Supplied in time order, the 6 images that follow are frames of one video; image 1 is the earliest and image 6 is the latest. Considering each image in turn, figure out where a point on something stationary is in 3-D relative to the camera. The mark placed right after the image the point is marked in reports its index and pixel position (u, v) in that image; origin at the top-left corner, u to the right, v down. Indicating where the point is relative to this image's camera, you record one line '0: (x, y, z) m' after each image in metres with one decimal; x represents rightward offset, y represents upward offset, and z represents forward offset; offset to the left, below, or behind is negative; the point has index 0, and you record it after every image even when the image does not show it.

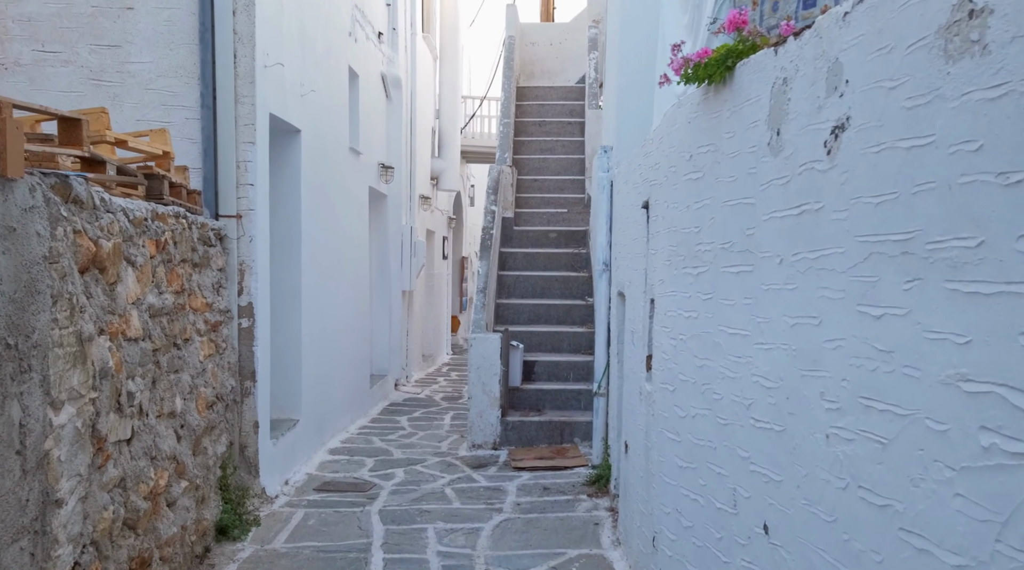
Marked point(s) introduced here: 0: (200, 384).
0: (-1.7, -0.6, +4.6) m
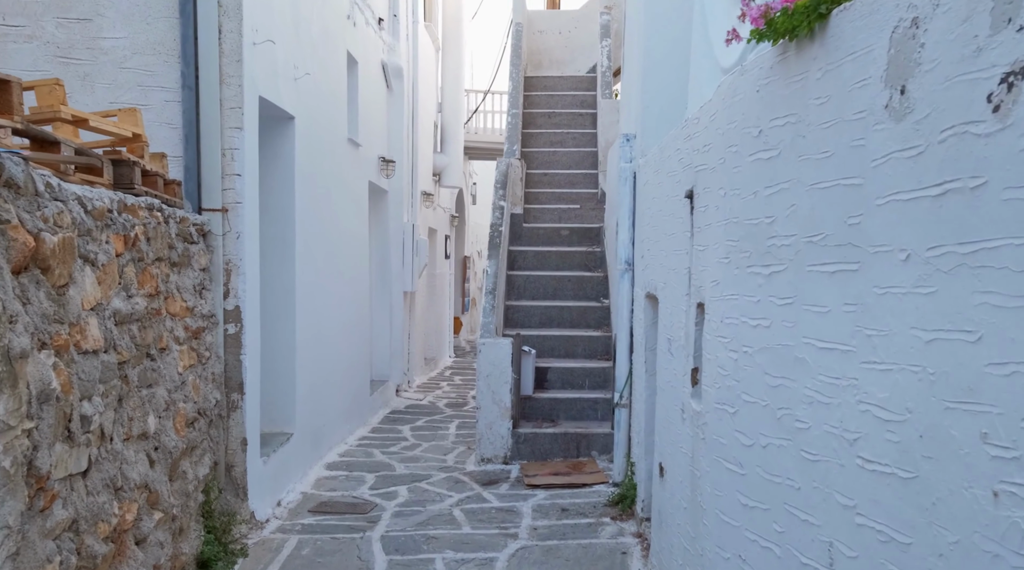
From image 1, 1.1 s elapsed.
0: (-1.6, -0.6, +4.1) m
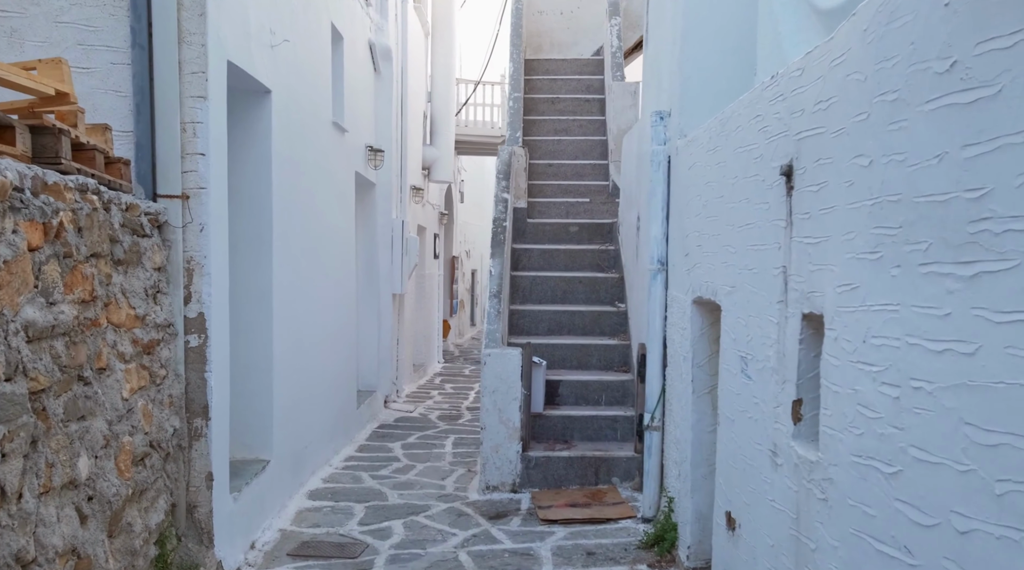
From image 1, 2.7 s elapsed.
0: (-1.5, -0.6, +3.2) m
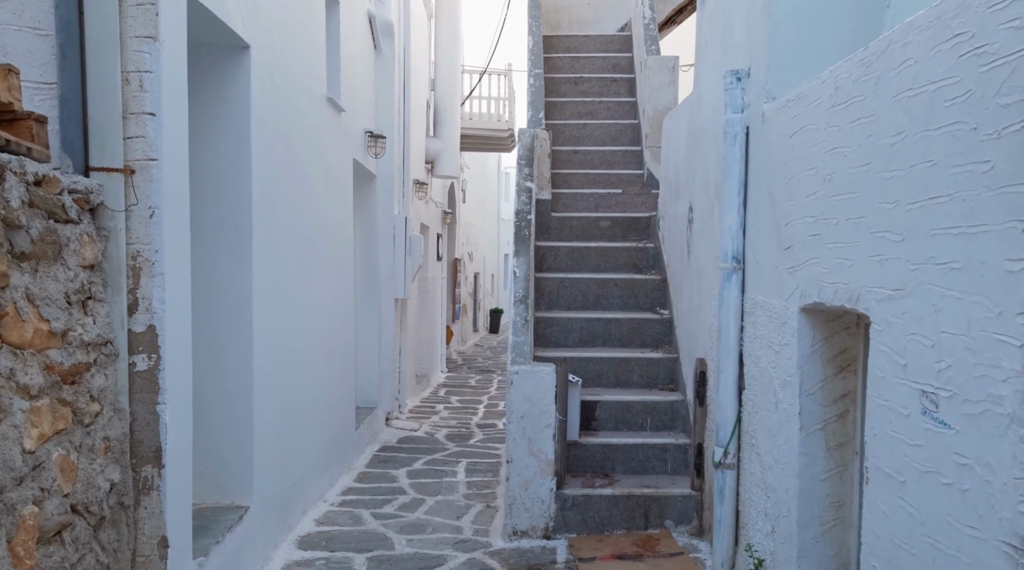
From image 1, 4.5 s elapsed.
0: (-1.3, -0.6, +2.3) m
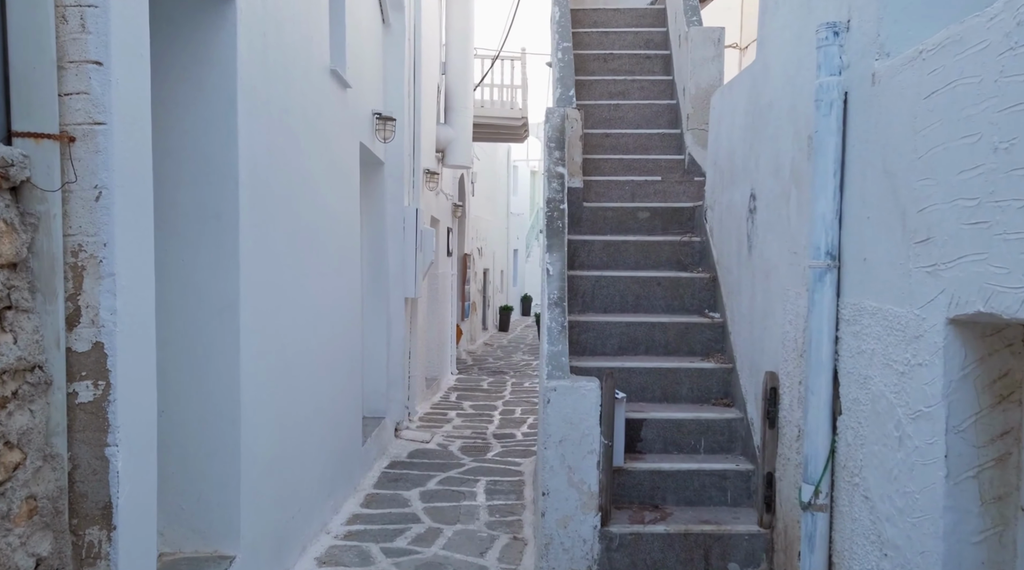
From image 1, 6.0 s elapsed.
0: (-1.2, -0.6, +1.5) m
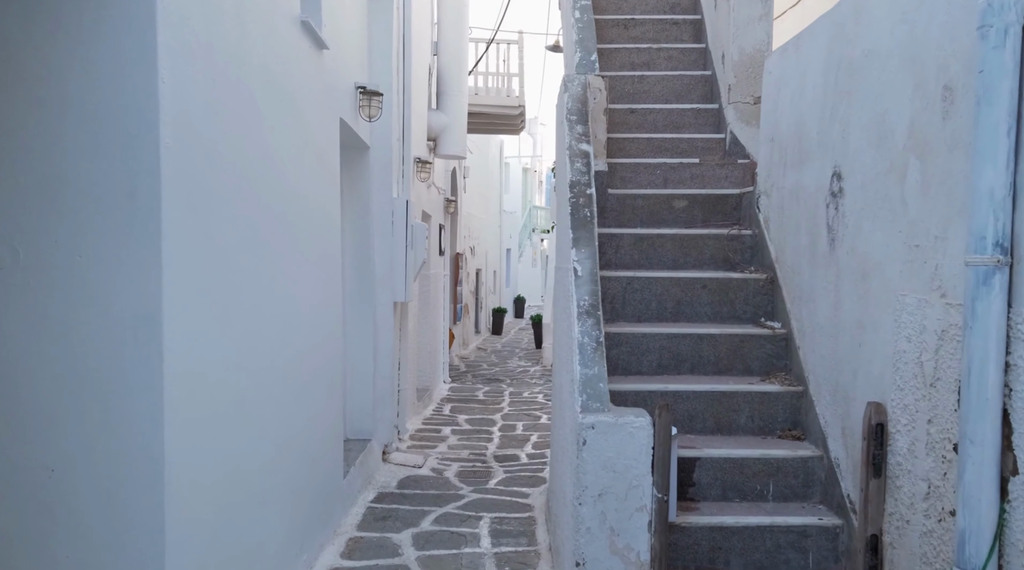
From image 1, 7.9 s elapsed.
0: (-1.0, -0.6, +0.6) m
